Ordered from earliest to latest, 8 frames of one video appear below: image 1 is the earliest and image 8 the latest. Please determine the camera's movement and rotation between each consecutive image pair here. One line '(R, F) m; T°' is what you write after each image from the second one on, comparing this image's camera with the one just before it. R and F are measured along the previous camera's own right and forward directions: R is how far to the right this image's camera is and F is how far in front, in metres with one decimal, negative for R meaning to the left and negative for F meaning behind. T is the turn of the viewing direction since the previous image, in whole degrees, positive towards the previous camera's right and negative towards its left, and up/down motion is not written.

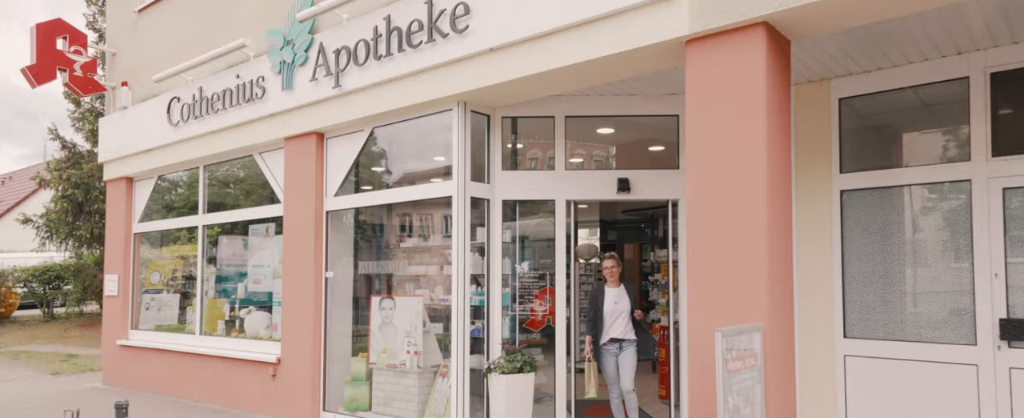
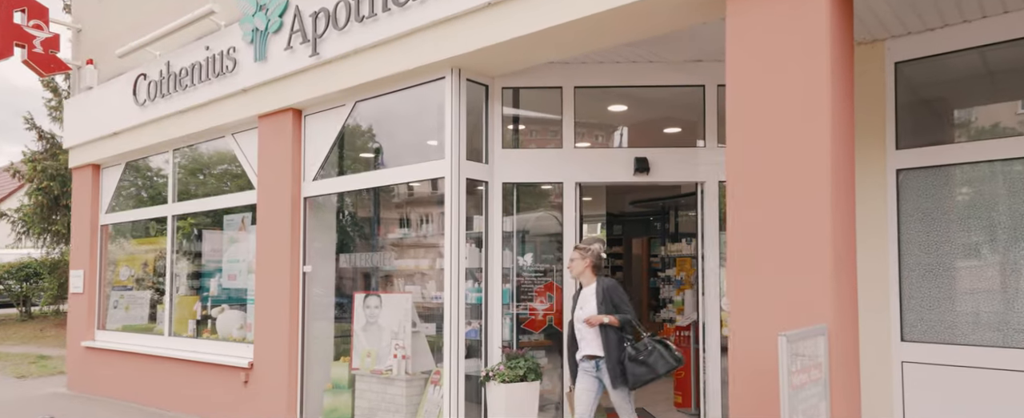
(0.0, +0.9) m; 0°
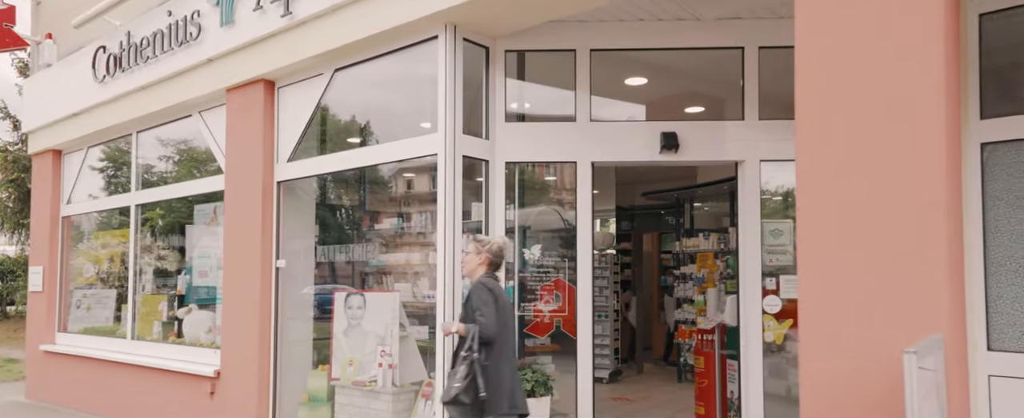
(0.0, +0.9) m; 0°
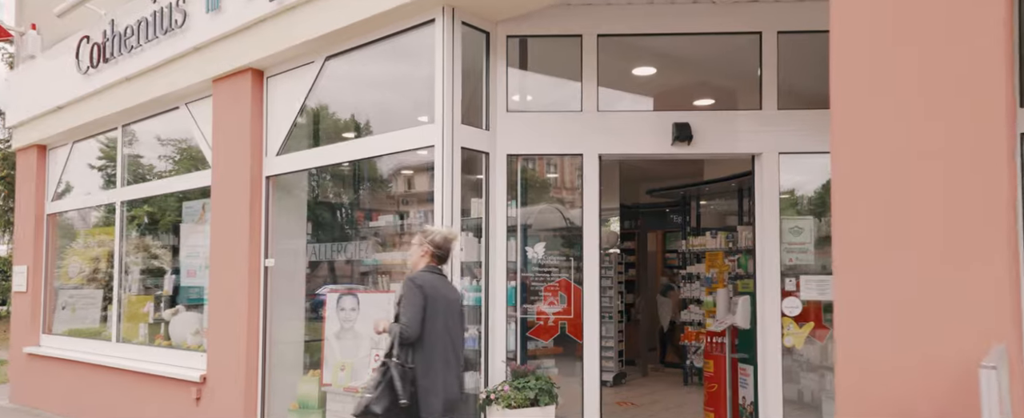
(0.0, +0.3) m; 0°
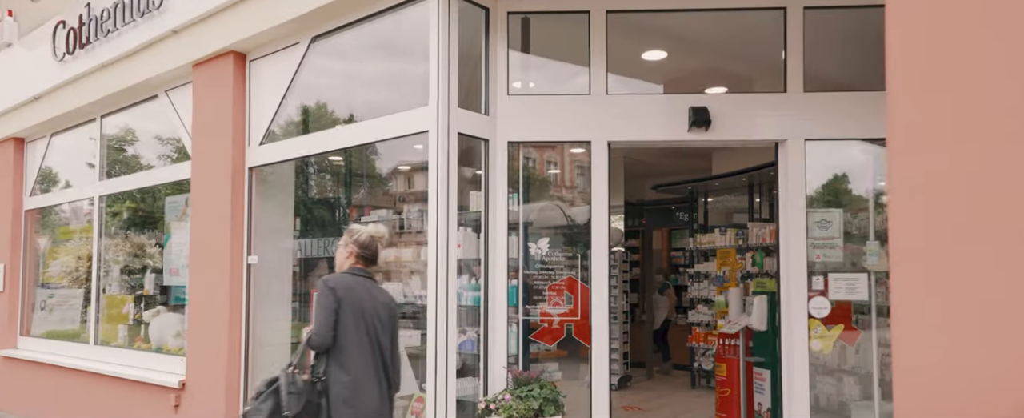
(0.0, +0.4) m; 0°
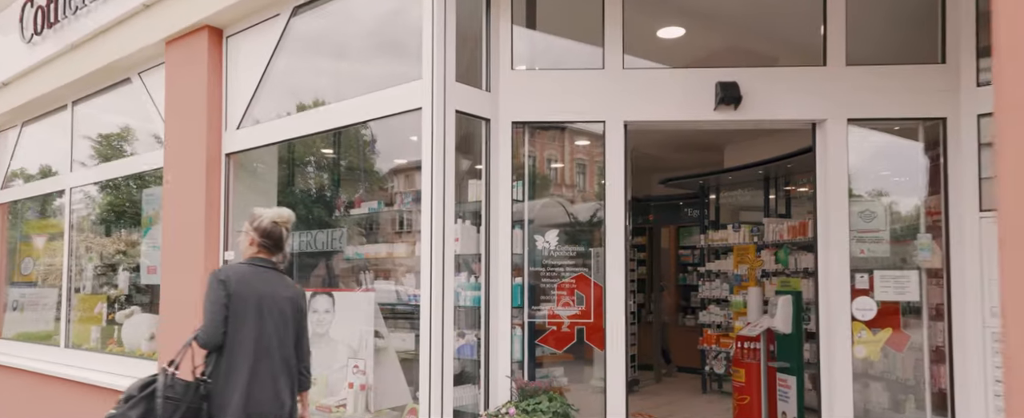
(0.0, +0.5) m; 0°
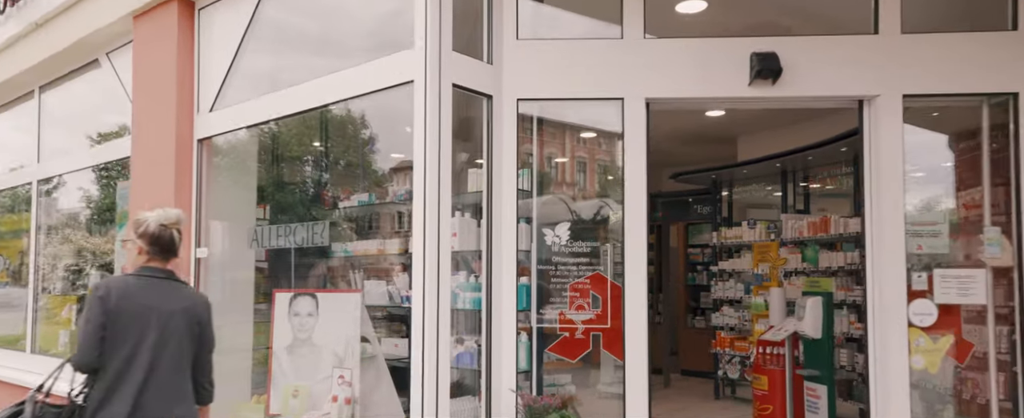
(0.0, +0.5) m; 0°
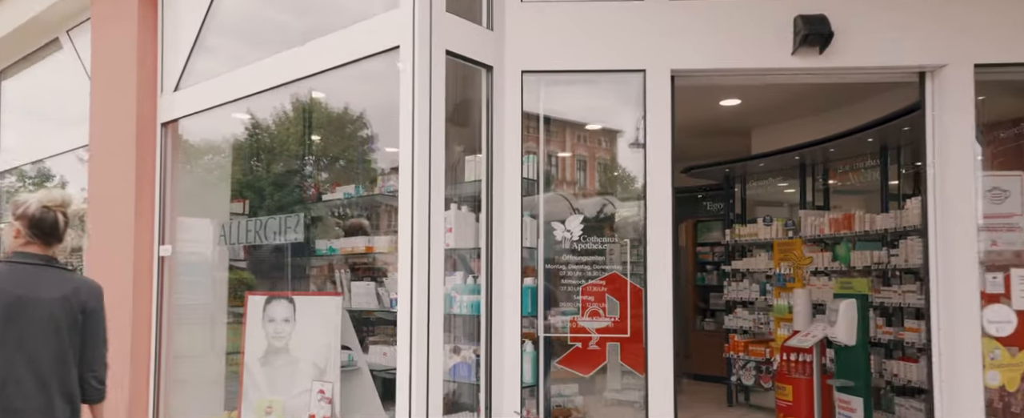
(0.0, +0.5) m; 0°
